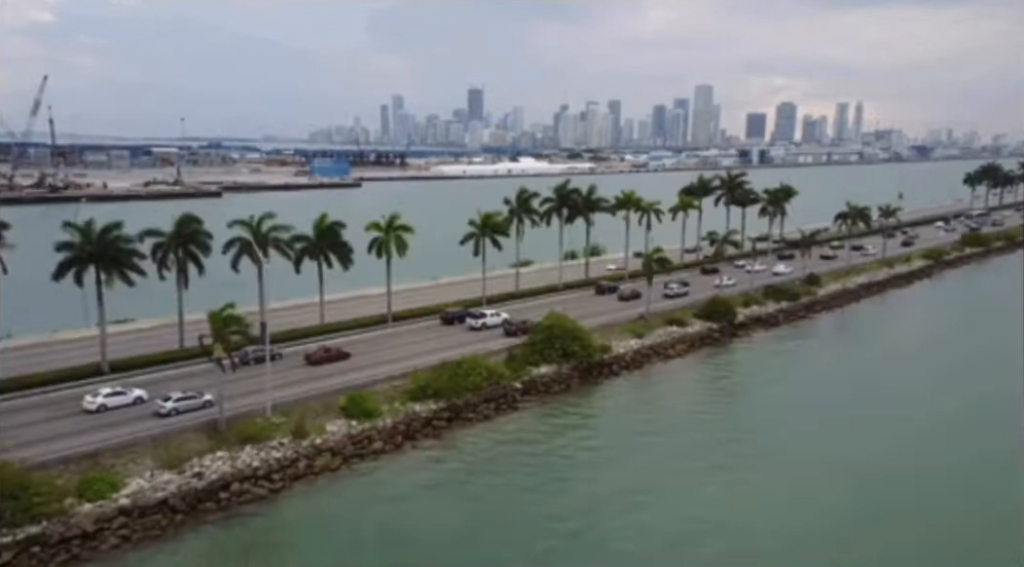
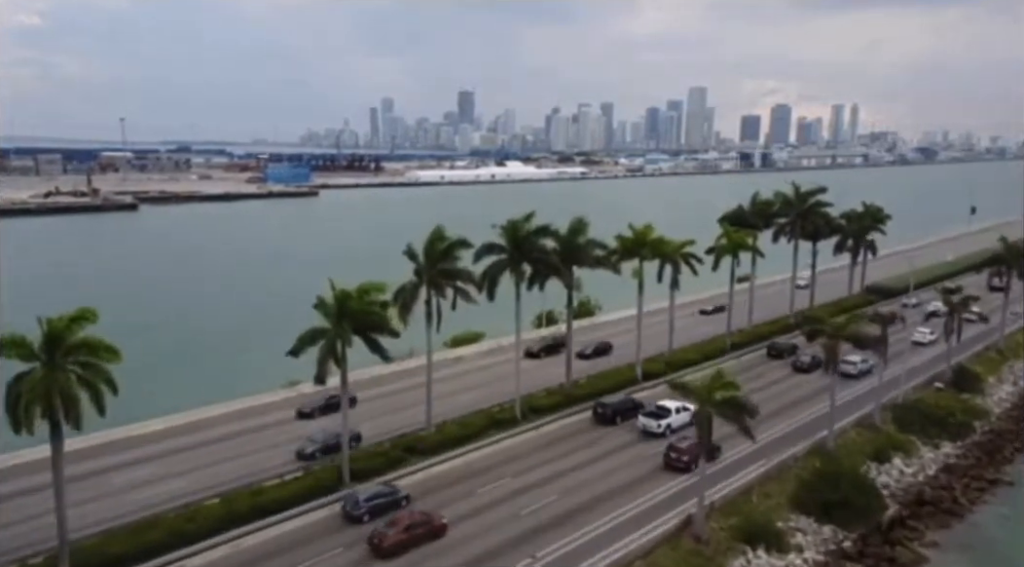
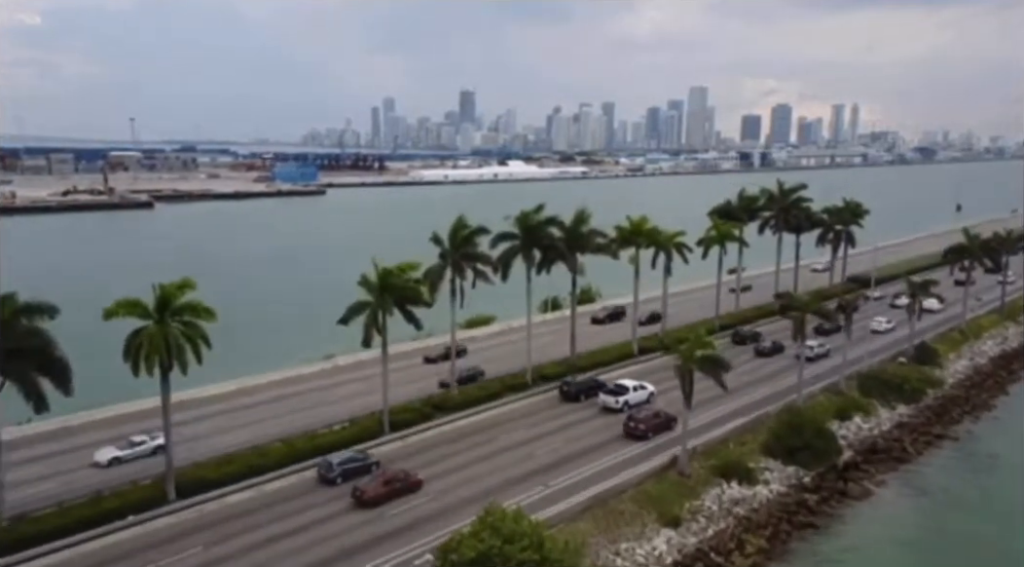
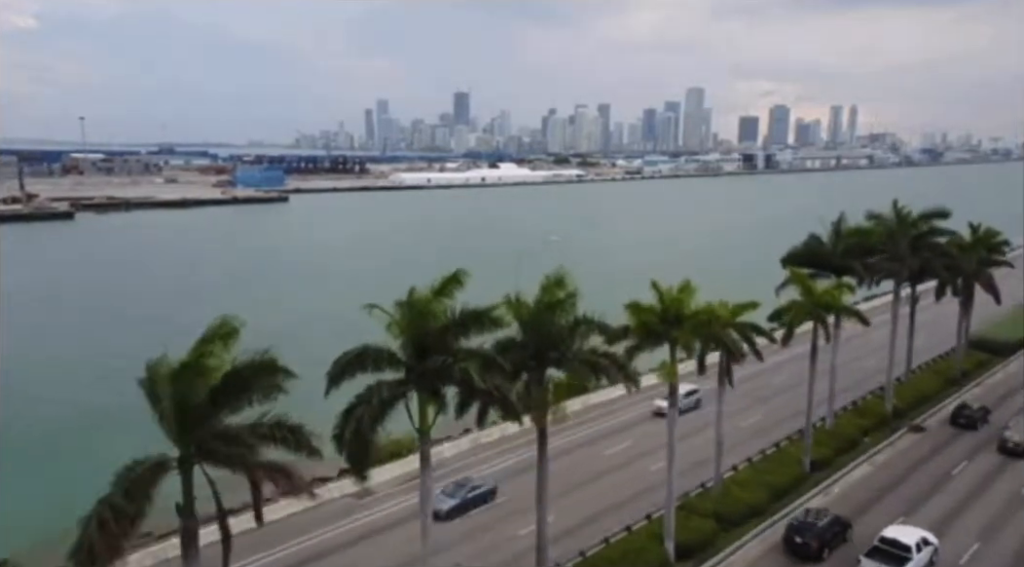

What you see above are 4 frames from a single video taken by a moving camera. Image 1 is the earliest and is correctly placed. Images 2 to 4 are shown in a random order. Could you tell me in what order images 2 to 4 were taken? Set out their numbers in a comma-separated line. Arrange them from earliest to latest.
3, 2, 4
